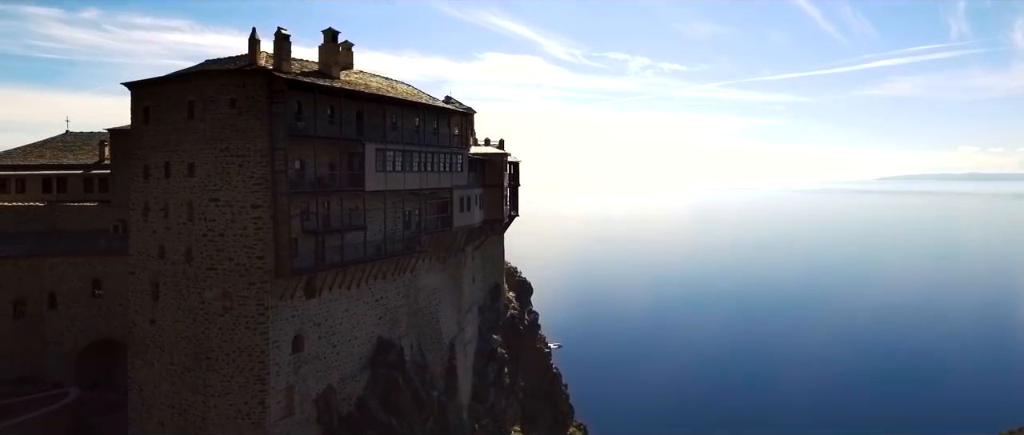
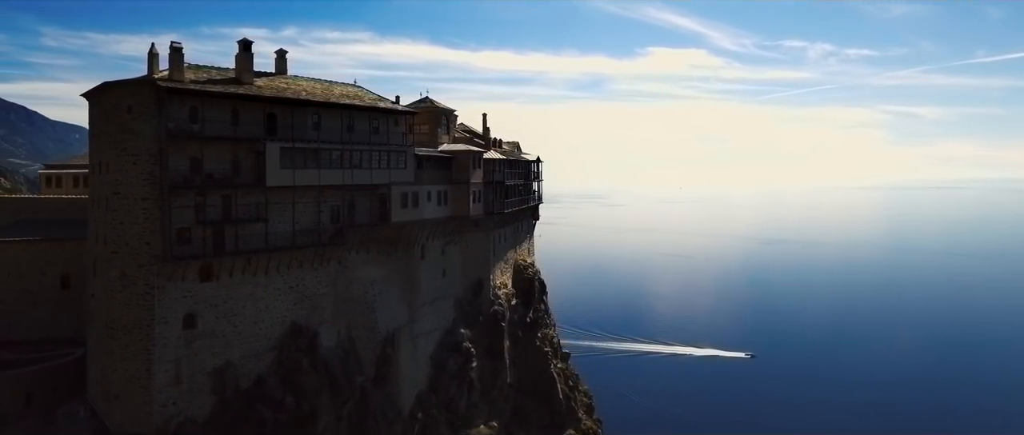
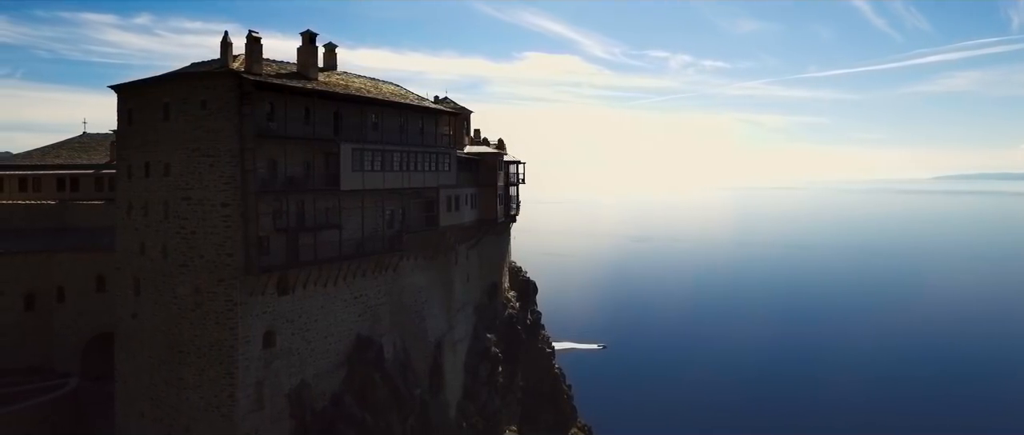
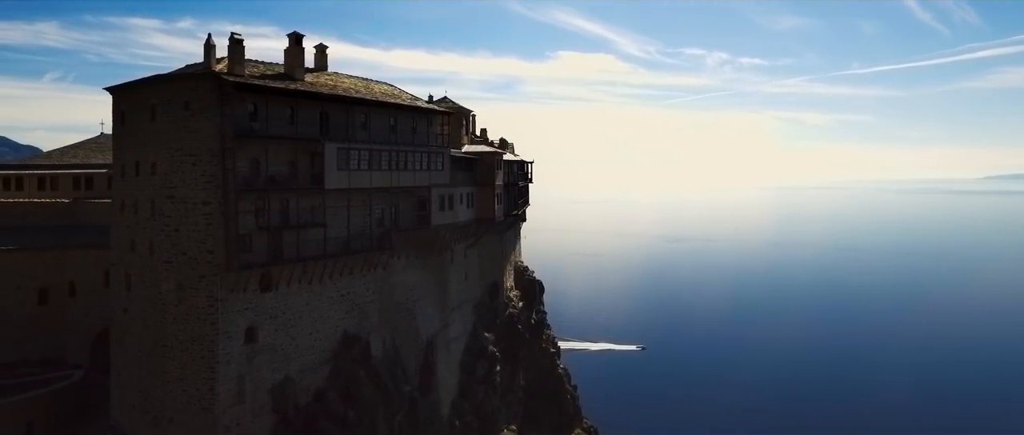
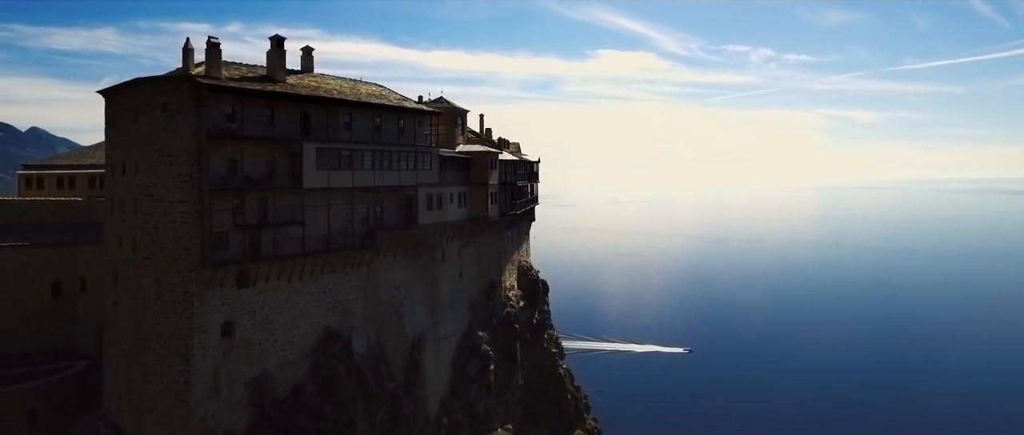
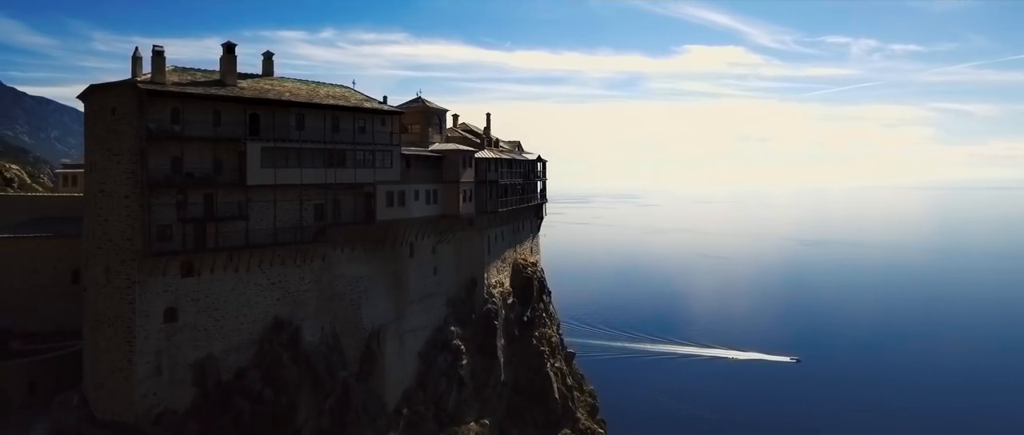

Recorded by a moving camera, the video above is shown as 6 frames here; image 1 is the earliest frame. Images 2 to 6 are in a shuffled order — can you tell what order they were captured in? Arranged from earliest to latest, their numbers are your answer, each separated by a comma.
3, 4, 5, 2, 6
